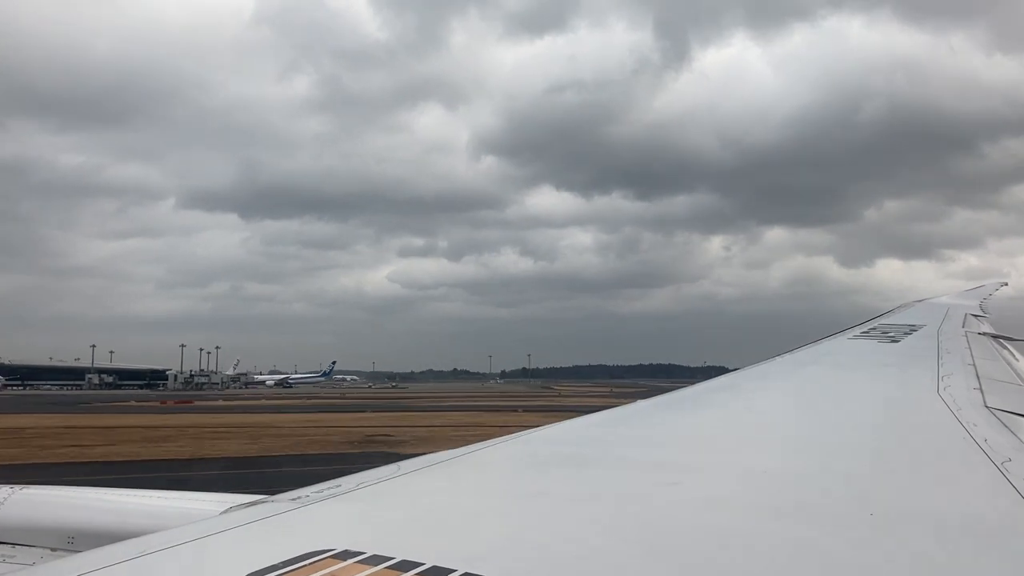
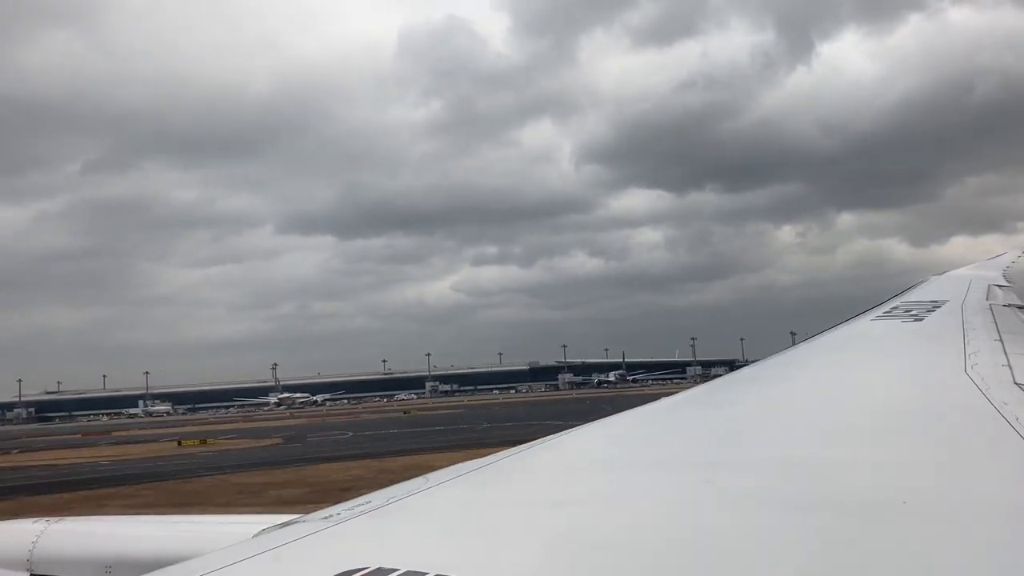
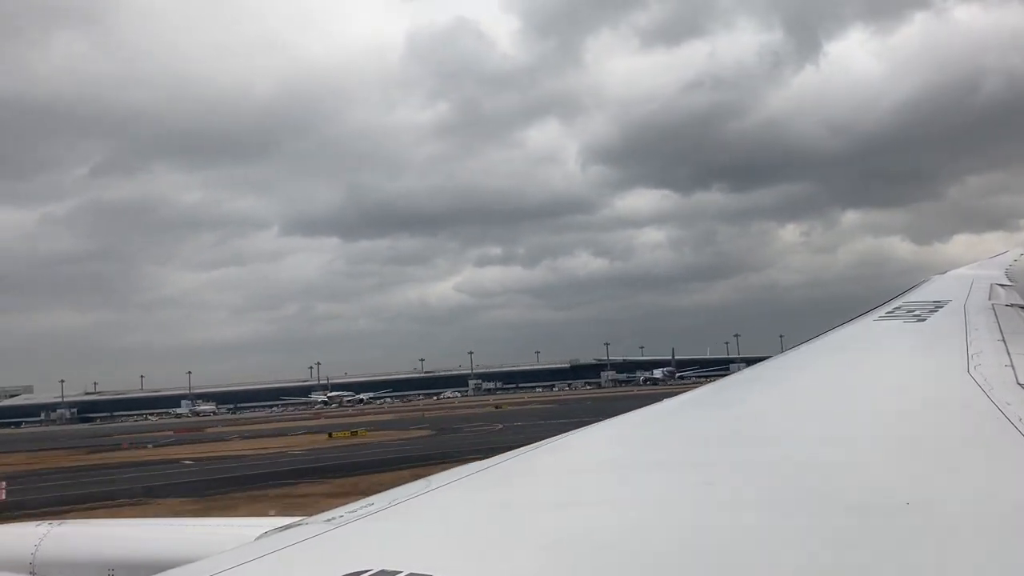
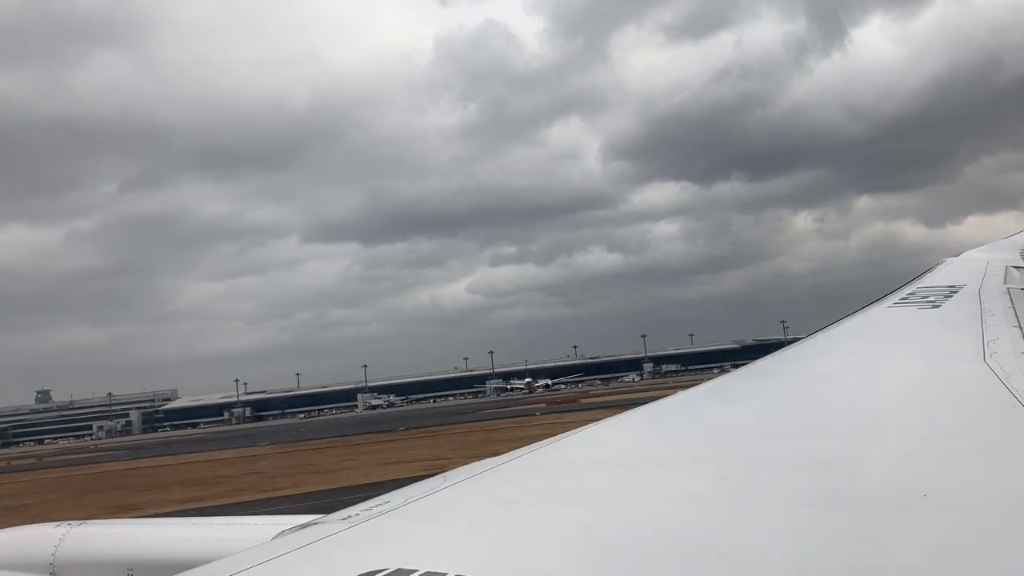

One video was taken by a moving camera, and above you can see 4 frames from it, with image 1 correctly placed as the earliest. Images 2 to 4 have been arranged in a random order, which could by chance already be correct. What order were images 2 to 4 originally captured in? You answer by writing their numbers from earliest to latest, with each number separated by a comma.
2, 3, 4
